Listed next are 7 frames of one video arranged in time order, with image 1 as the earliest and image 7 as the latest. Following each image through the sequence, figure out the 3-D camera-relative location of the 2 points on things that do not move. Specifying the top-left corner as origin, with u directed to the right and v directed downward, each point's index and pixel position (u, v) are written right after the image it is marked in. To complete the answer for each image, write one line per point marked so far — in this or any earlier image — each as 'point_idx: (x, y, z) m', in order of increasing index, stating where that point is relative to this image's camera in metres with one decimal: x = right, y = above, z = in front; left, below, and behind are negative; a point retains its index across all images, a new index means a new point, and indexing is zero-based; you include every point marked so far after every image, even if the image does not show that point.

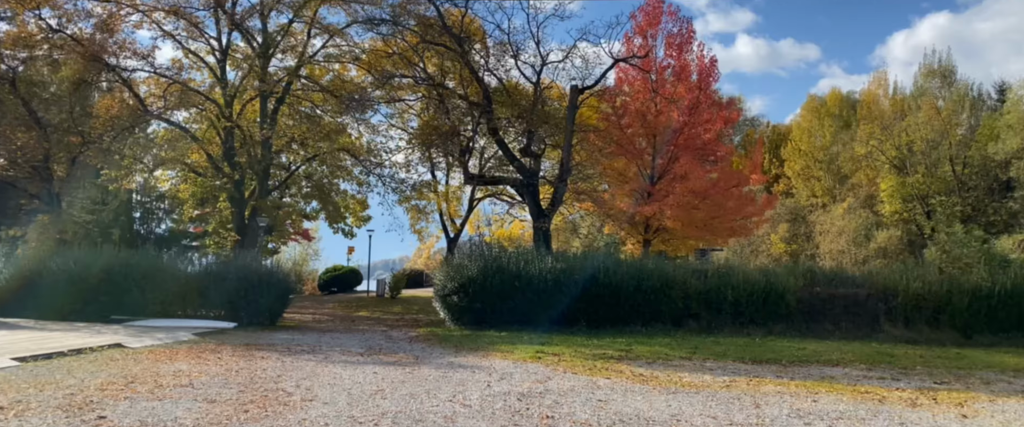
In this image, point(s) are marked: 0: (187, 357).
0: (-4.7, -2.1, +11.0) m
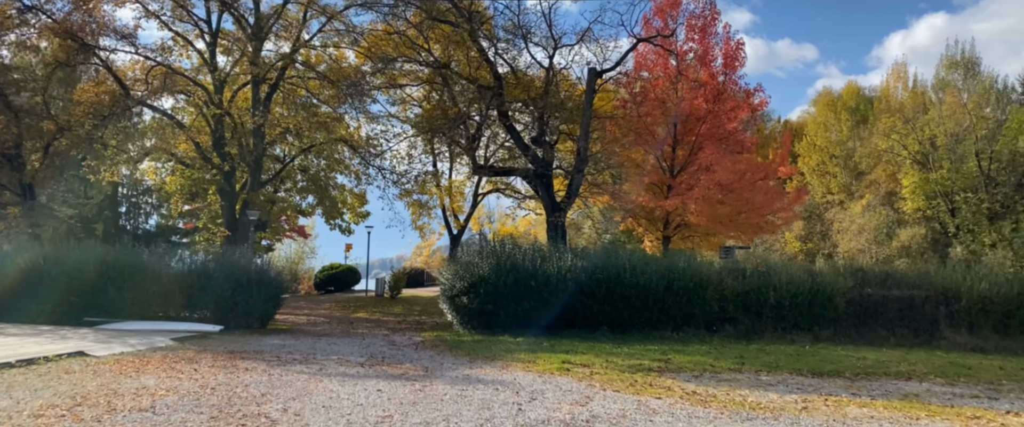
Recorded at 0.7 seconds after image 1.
0: (-4.4, -1.9, +9.4) m
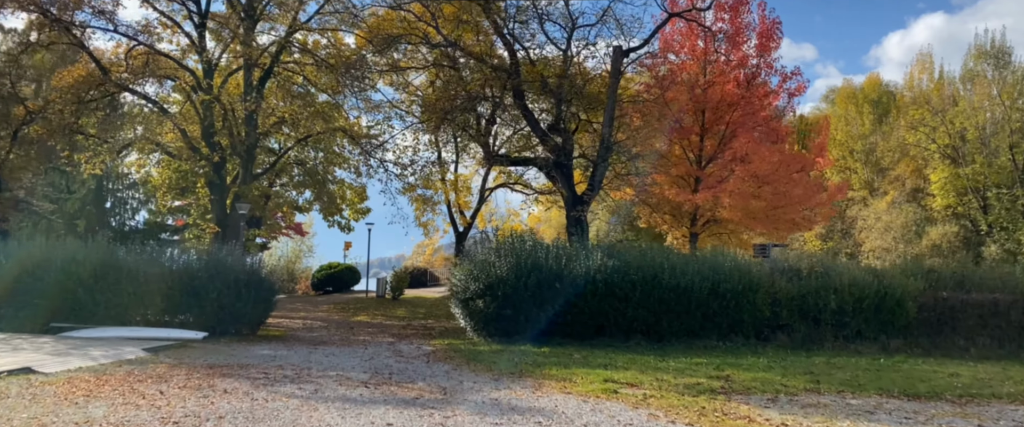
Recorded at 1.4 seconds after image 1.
0: (-4.0, -1.8, +7.7) m
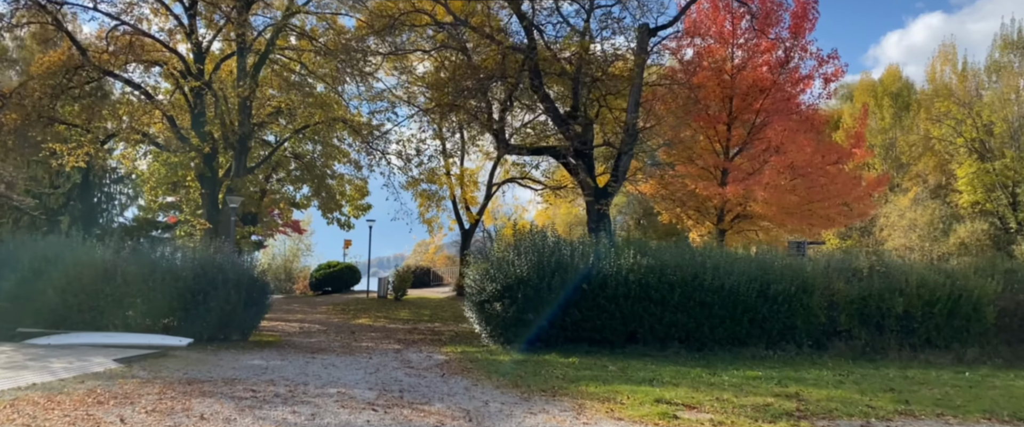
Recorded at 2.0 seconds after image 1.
0: (-3.7, -1.7, +6.3) m
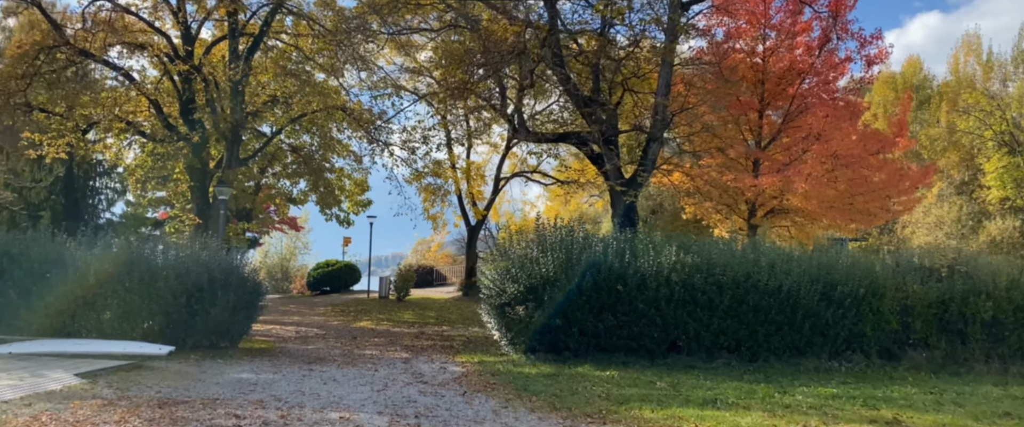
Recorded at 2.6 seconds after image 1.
0: (-3.3, -1.6, +4.8) m
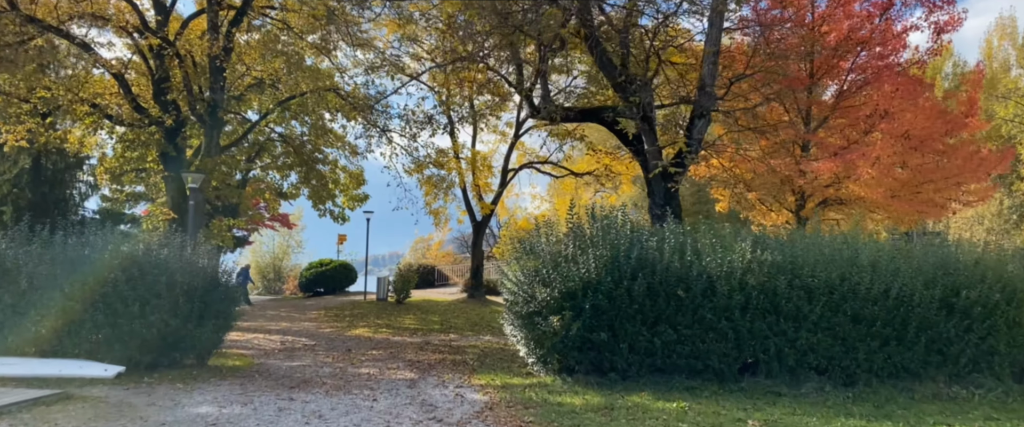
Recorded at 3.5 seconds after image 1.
0: (-3.0, -1.4, +2.8) m
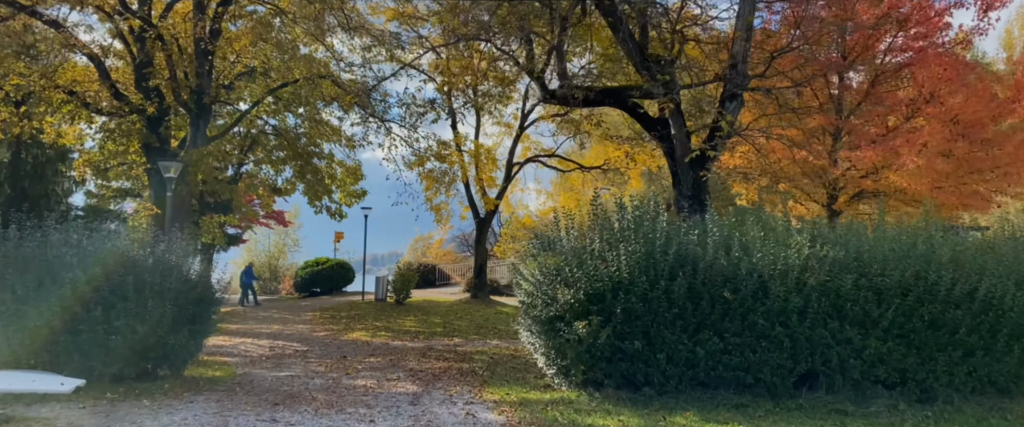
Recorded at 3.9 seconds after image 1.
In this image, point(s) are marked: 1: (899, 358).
0: (-2.8, -1.4, +1.6) m
1: (+3.4, -1.3, +6.6) m
